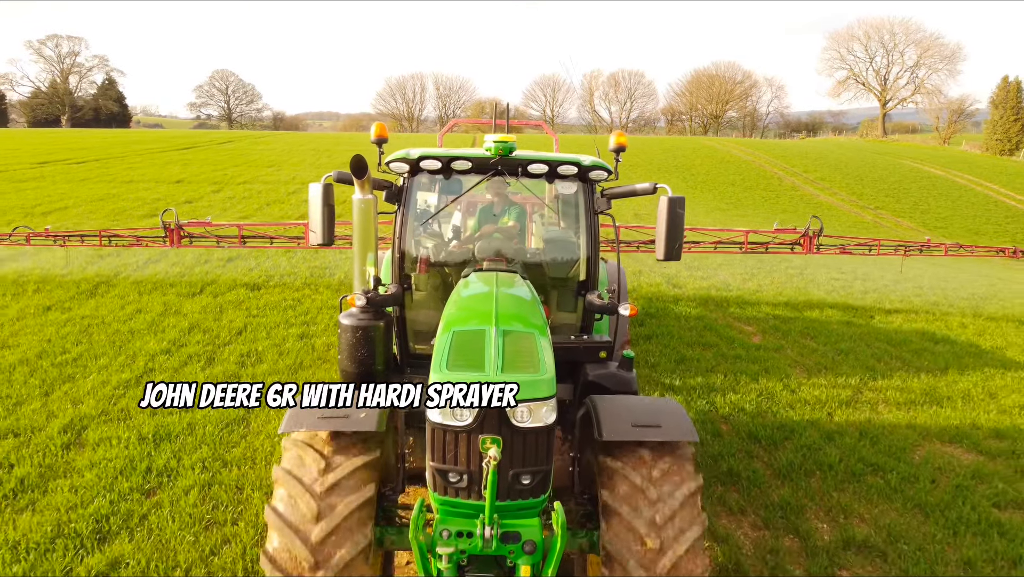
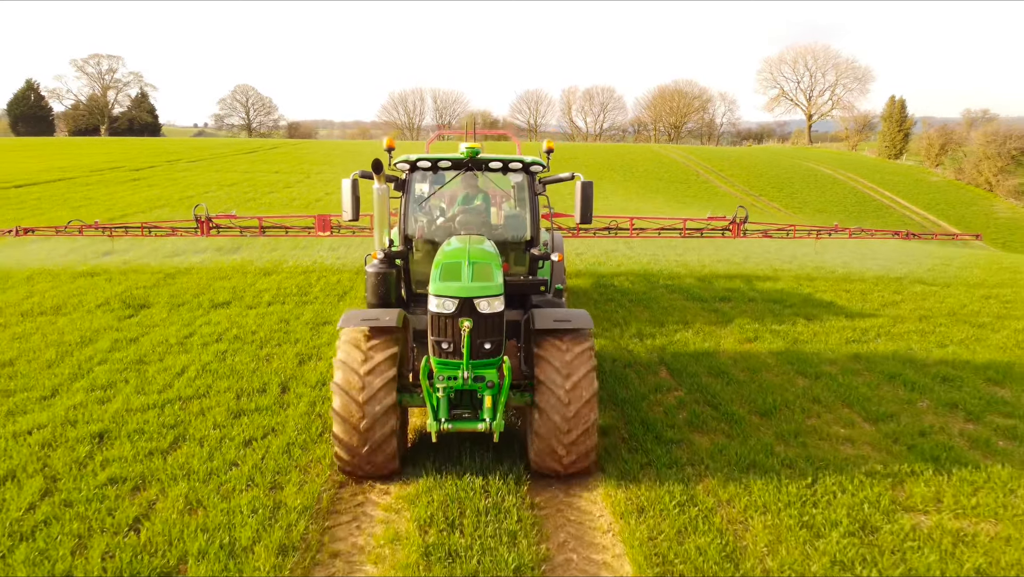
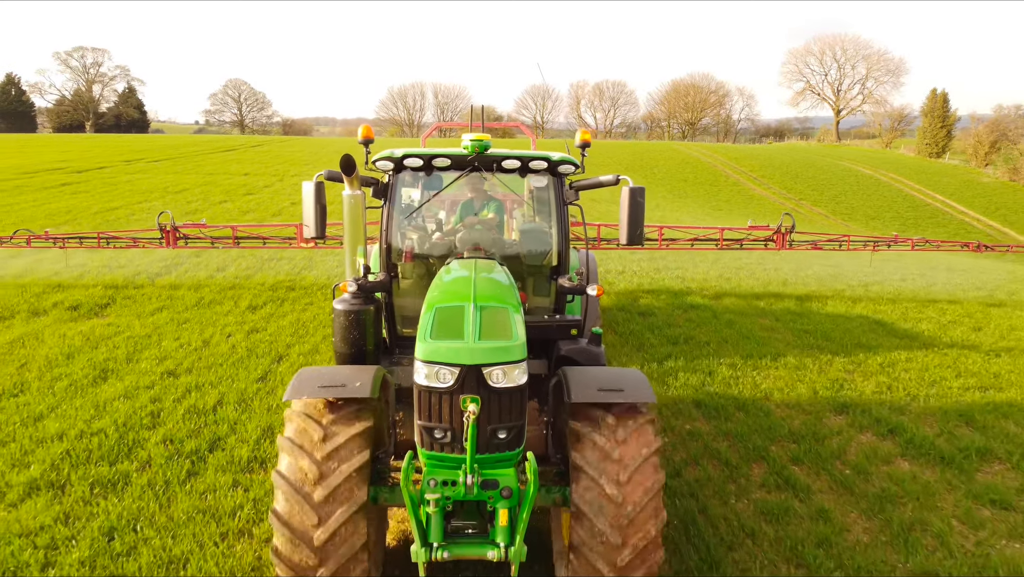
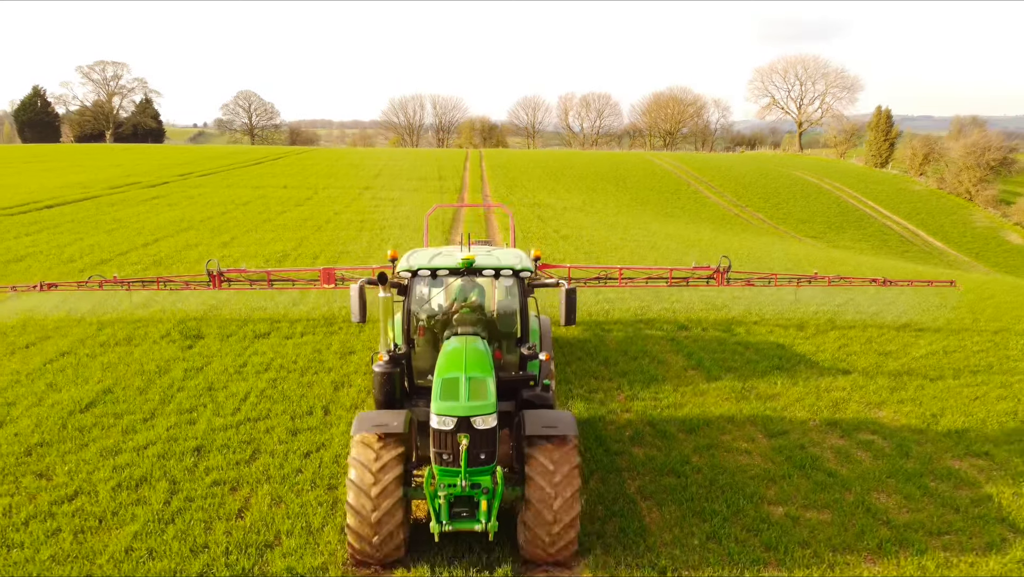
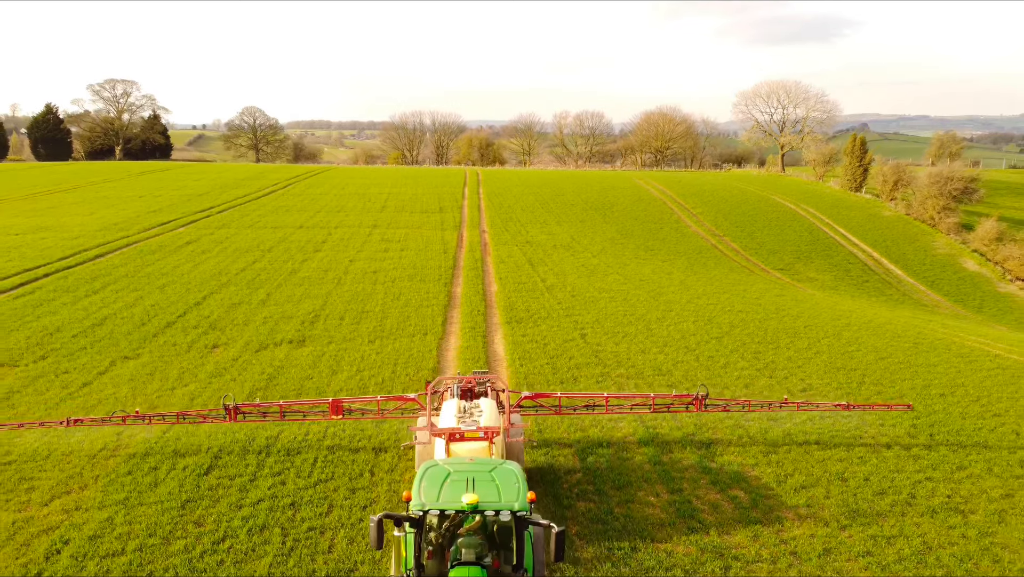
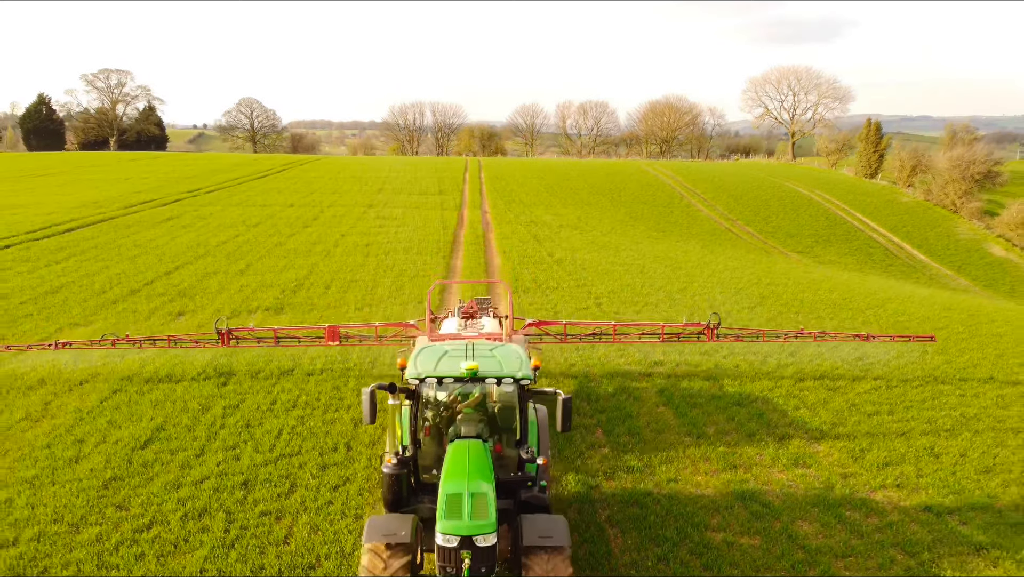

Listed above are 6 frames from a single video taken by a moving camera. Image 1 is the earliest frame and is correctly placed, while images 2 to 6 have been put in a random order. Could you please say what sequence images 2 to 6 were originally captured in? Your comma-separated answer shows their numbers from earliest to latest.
3, 2, 4, 6, 5
